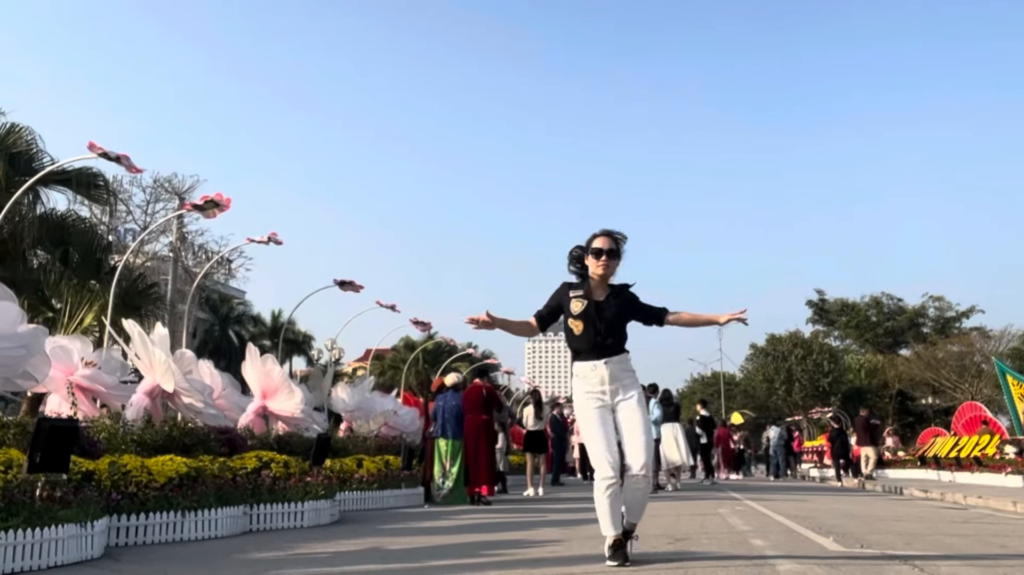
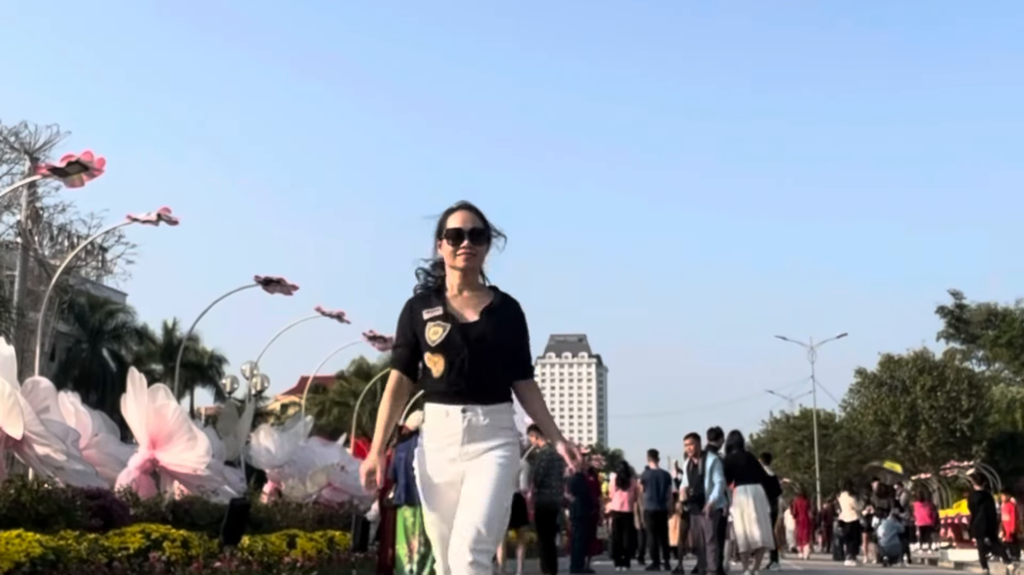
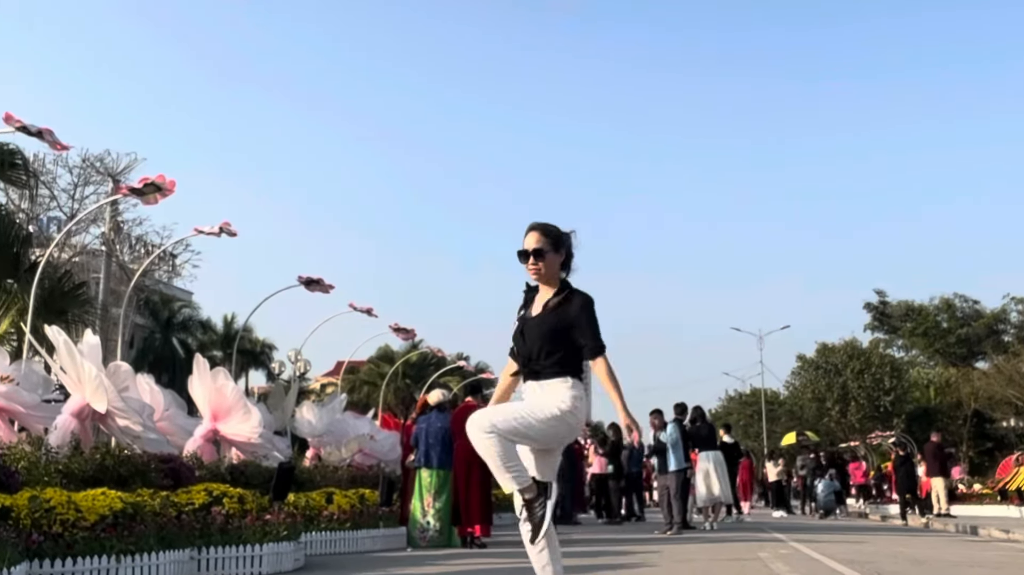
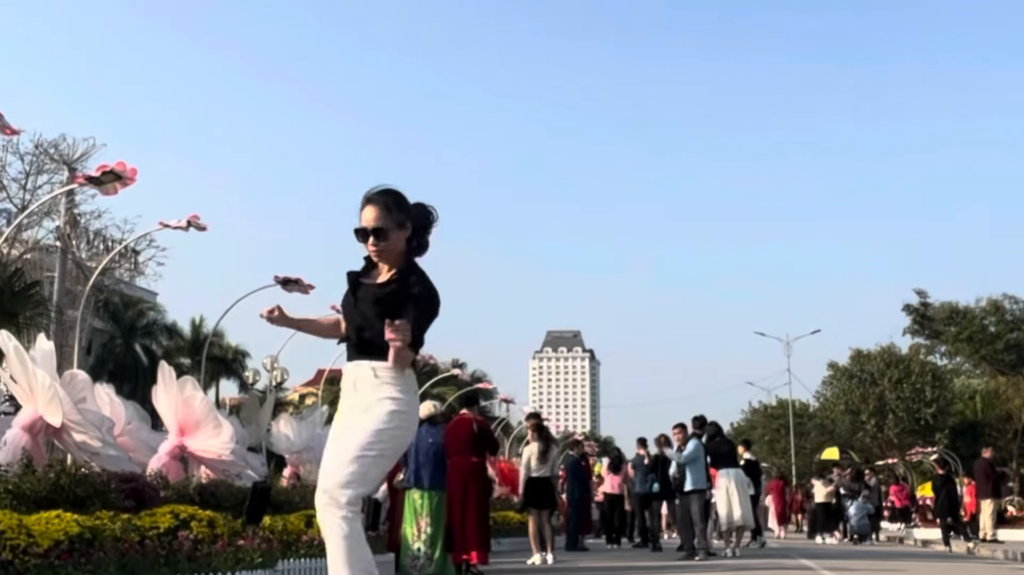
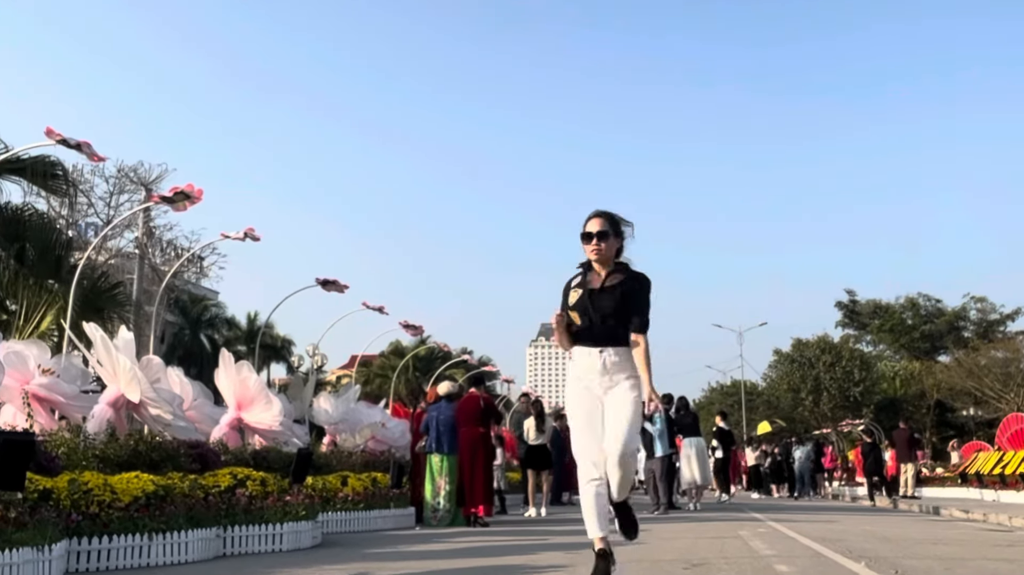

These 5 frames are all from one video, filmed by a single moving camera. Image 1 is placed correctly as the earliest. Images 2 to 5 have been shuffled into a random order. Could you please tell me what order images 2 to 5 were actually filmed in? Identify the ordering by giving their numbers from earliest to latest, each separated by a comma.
5, 3, 4, 2
